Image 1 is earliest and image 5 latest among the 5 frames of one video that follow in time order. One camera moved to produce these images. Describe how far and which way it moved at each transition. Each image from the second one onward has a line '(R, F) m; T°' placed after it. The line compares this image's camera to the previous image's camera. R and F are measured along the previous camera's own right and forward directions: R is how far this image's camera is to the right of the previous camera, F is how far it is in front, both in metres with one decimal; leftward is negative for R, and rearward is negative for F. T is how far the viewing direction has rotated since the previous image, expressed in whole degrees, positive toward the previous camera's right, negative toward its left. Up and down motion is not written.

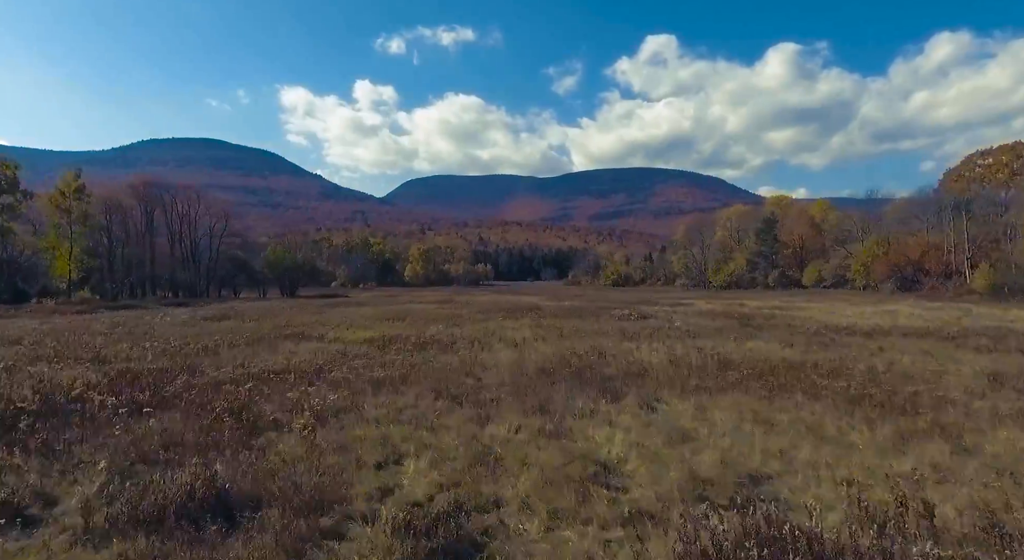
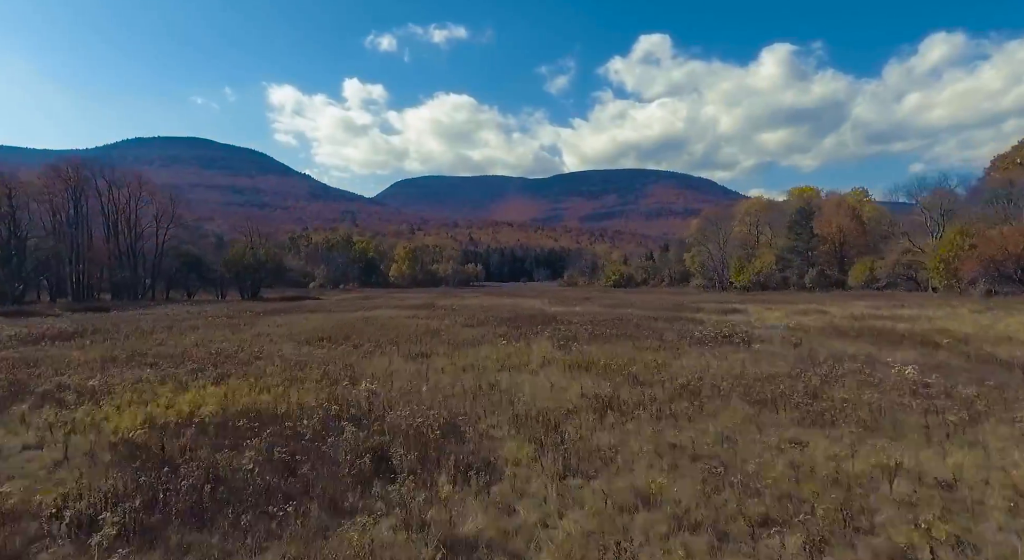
(-0.3, +6.4) m; +1°
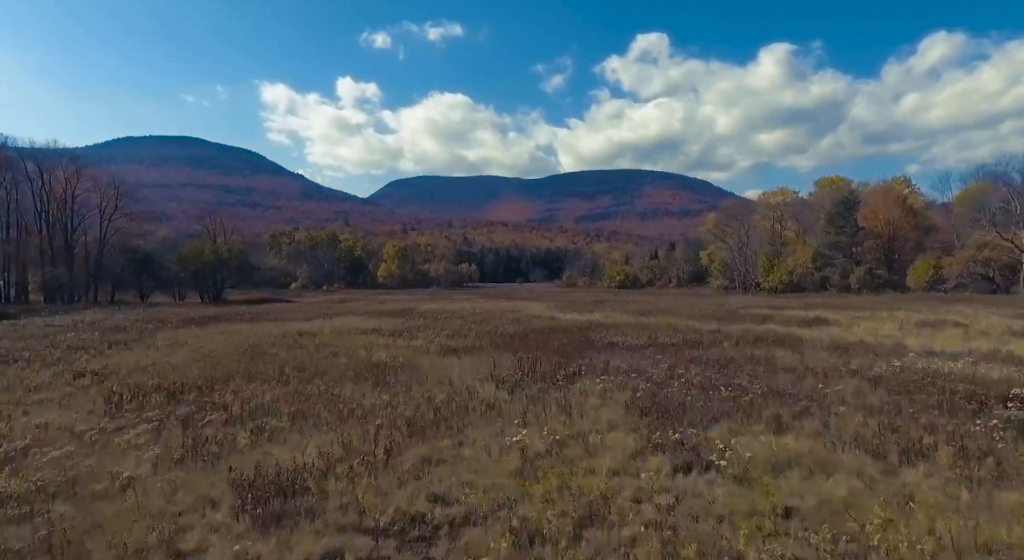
(-0.2, +5.4) m; 0°
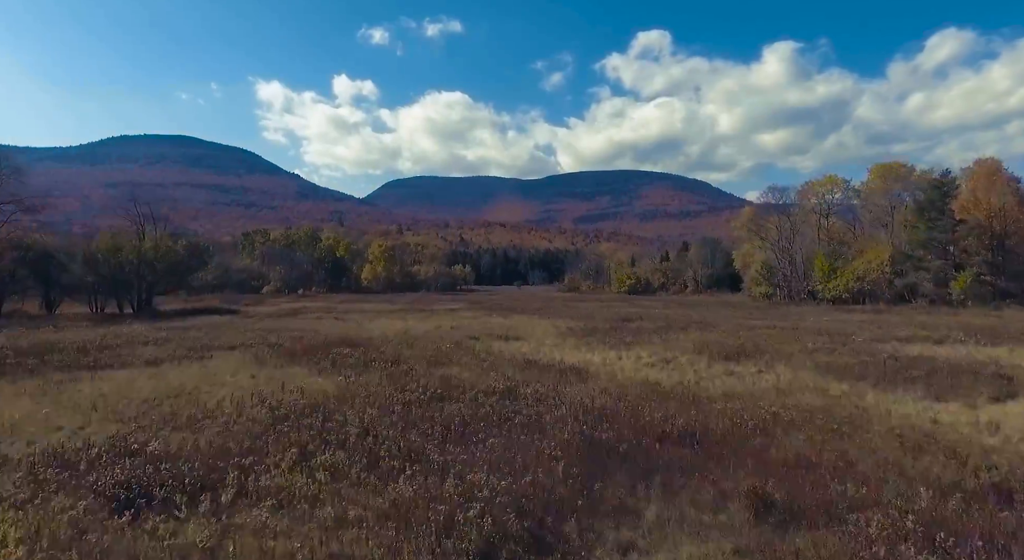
(+0.1, +7.9) m; 0°
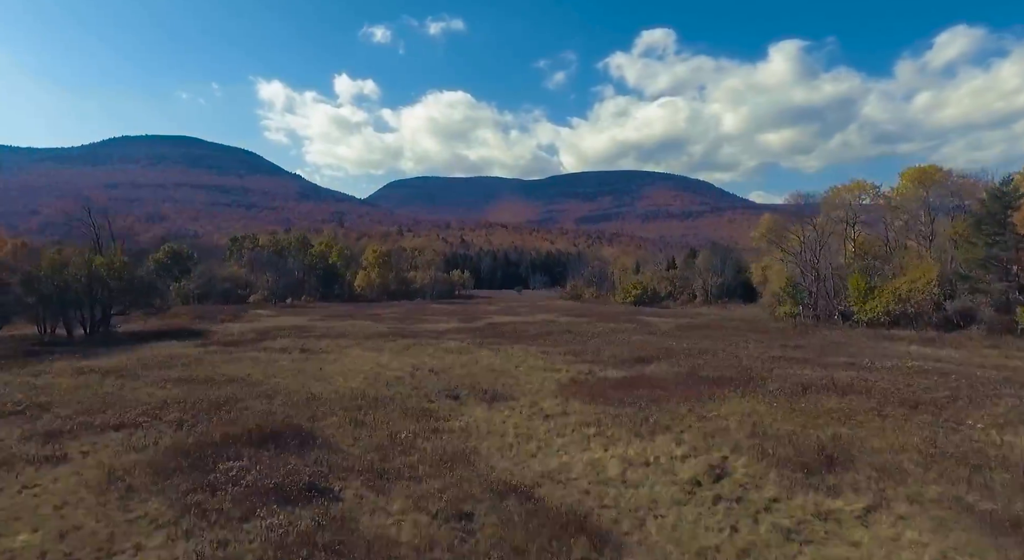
(+0.3, +3.6) m; 0°
